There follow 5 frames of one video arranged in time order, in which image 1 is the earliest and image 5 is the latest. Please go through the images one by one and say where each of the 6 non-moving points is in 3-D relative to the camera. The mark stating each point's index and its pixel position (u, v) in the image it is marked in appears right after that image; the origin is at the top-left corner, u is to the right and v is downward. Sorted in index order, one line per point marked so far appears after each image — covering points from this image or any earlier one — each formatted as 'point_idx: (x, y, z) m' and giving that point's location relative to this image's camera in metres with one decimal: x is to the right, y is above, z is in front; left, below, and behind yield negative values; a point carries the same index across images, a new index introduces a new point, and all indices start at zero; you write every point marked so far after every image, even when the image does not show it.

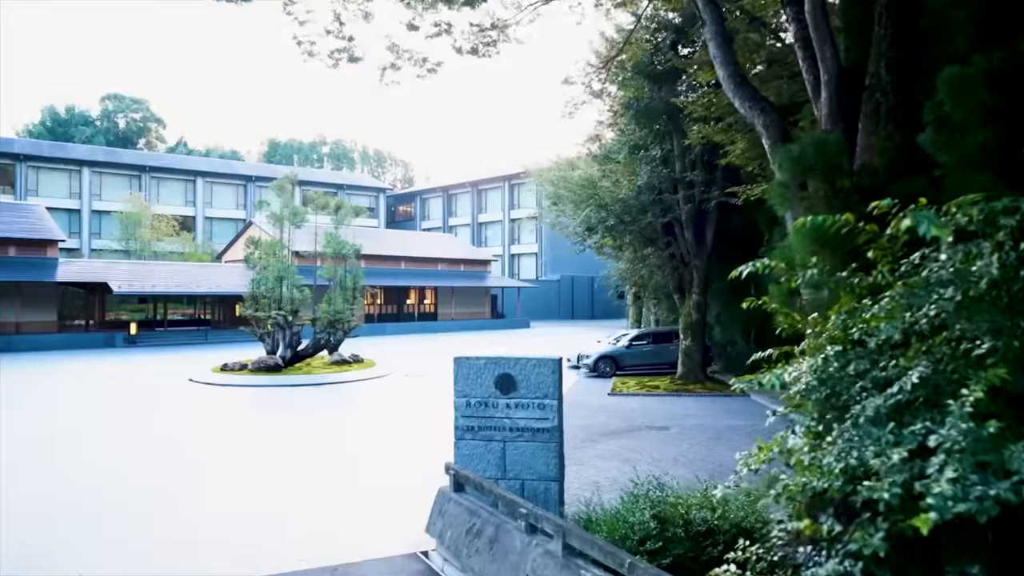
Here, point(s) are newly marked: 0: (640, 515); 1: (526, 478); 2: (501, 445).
0: (+0.9, -1.6, +5.3) m
1: (+0.1, -1.9, +7.2) m
2: (-0.1, -1.5, +7.3) m
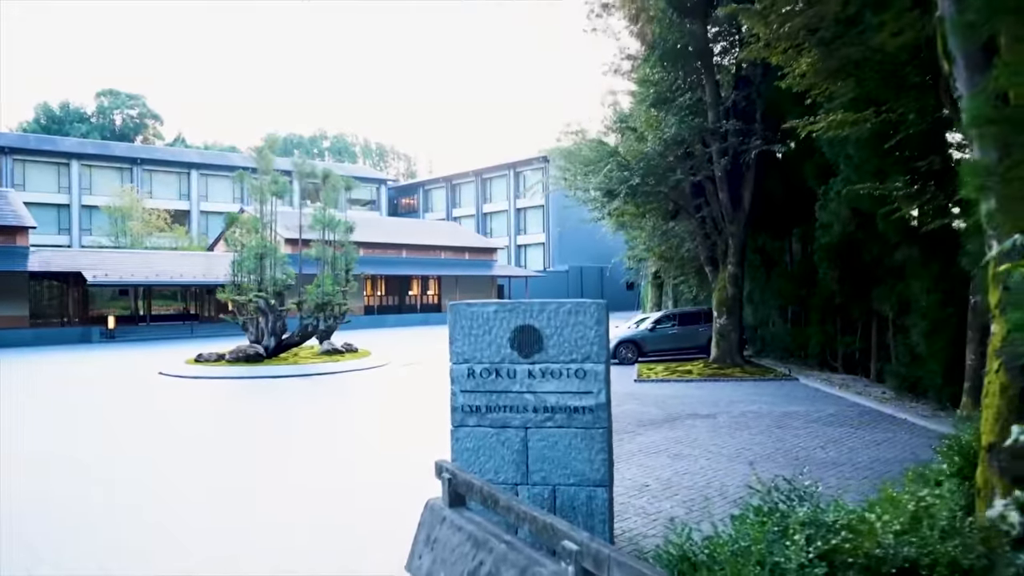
0: (+1.1, -1.0, +2.9) m
1: (+0.3, -1.3, +4.9) m
2: (+0.1, -1.0, +4.9) m
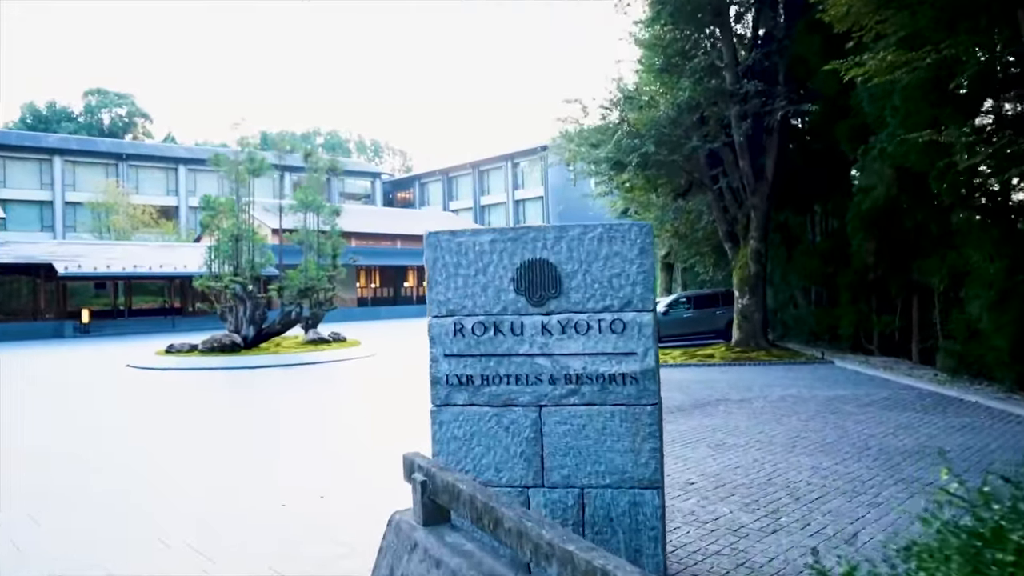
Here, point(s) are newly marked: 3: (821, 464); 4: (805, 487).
0: (+1.1, -0.6, +1.5) m
1: (+0.4, -0.9, +3.4) m
2: (+0.1, -0.6, +3.4) m
3: (+2.5, -1.4, +5.9) m
4: (+2.1, -1.4, +5.3) m
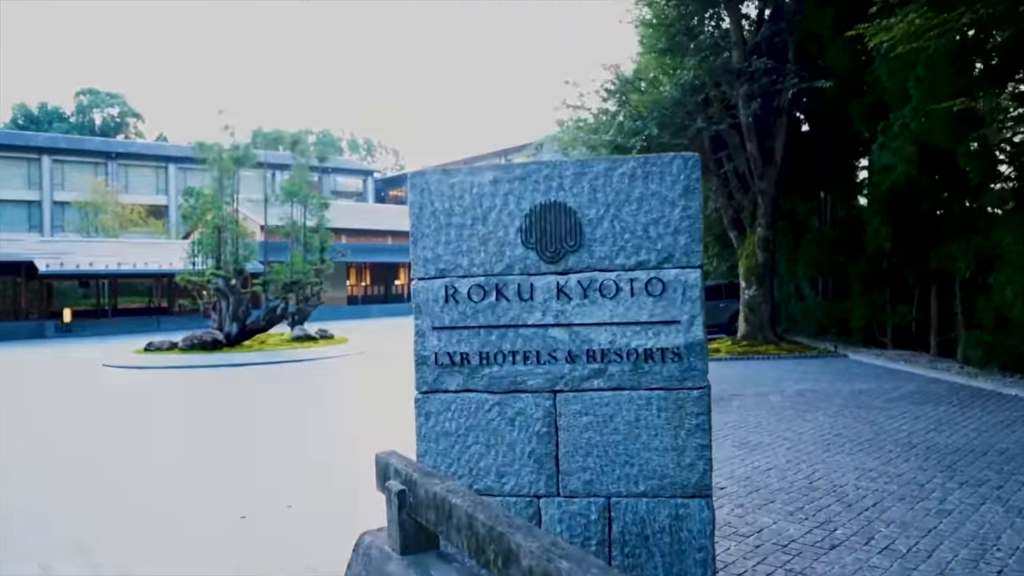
0: (+1.2, -0.5, +0.7) m
1: (+0.4, -0.7, +2.6) m
2: (+0.1, -0.4, +2.7) m
3: (+2.5, -1.2, +5.2) m
4: (+2.1, -1.2, +4.5) m
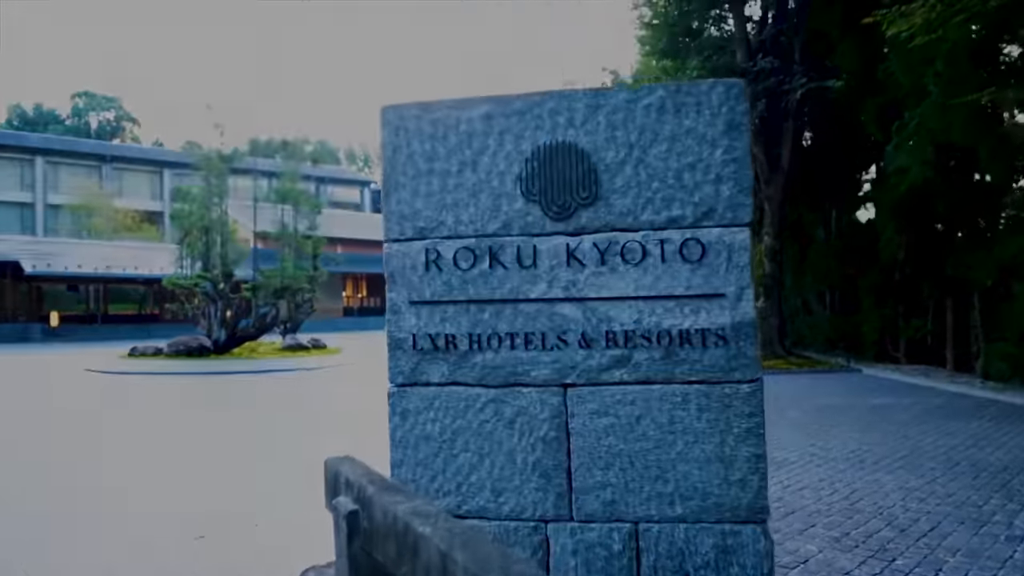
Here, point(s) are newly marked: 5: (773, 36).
0: (+1.2, -0.3, +0.1) m
1: (+0.4, -0.6, +2.1) m
2: (+0.1, -0.3, +2.1) m
3: (+2.5, -1.2, +4.6) m
4: (+2.1, -1.2, +3.9) m
5: (+4.8, +4.5, +13.4) m
